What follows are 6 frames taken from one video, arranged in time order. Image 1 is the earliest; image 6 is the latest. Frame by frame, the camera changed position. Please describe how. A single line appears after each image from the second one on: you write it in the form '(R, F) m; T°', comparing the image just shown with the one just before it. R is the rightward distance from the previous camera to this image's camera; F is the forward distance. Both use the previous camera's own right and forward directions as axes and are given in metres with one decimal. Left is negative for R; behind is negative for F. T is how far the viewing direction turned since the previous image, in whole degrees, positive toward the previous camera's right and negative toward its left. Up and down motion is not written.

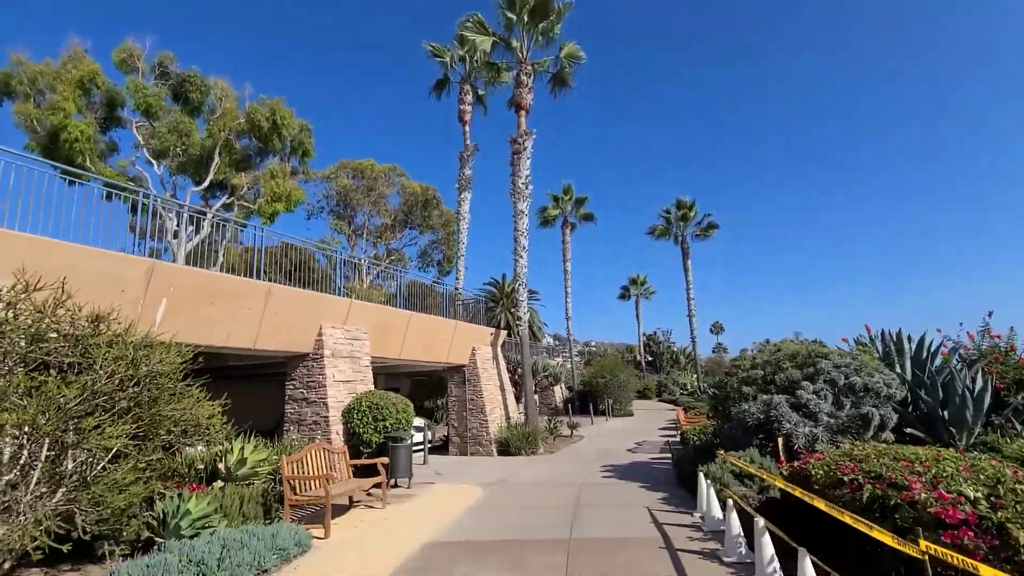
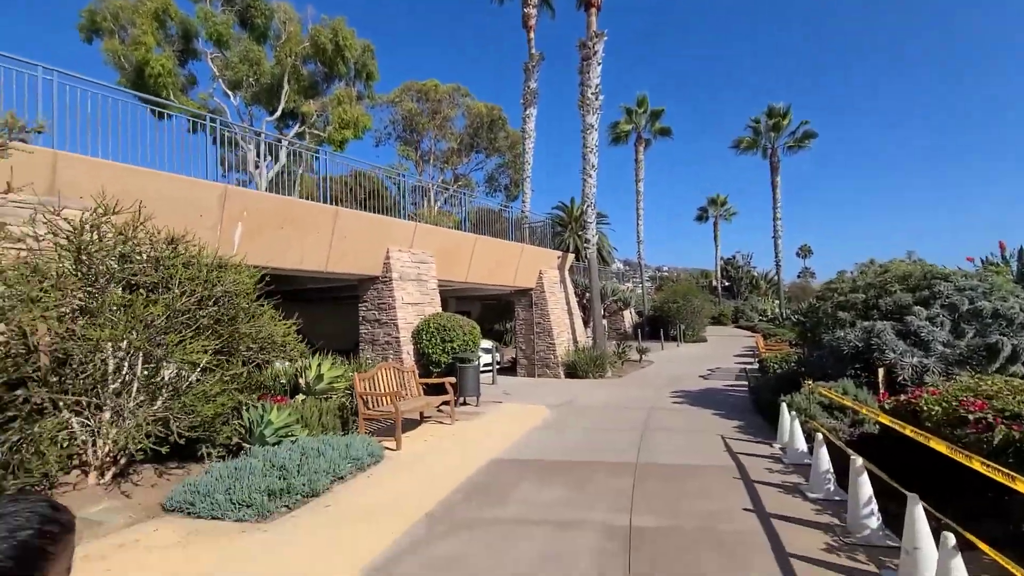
(0.0, +0.4) m; -8°
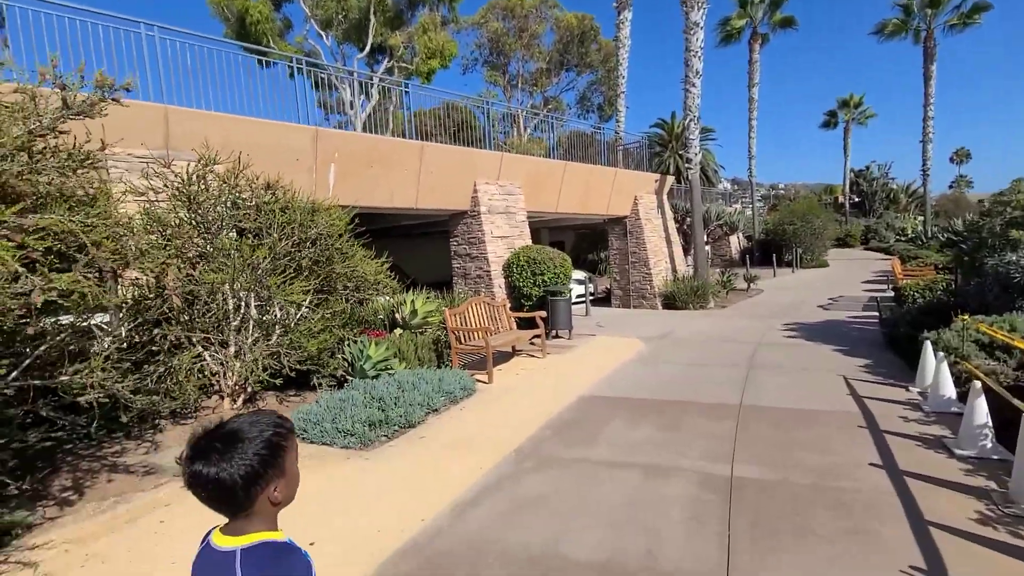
(+0.1, +0.3) m; -11°
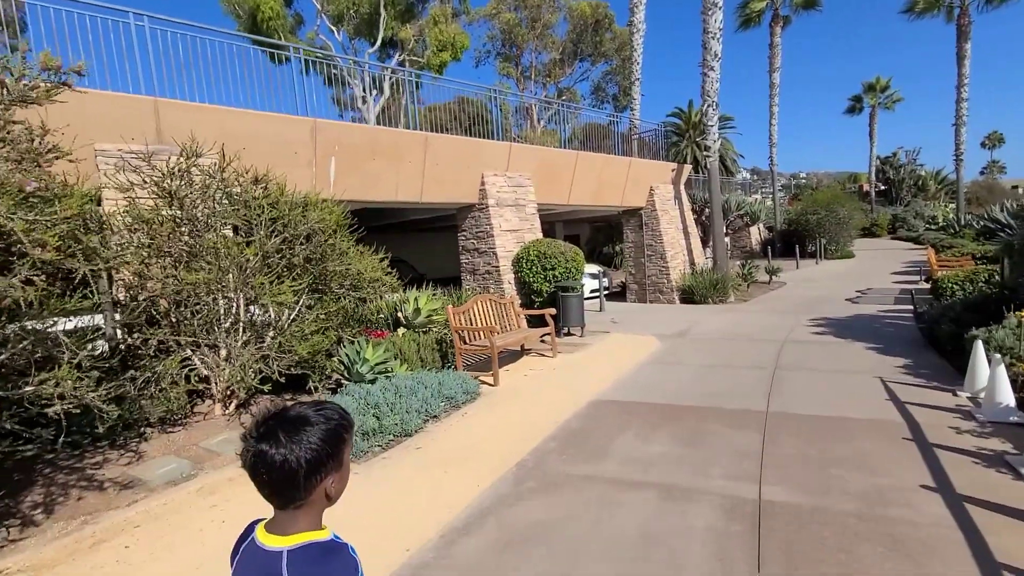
(+0.1, +0.4) m; -2°
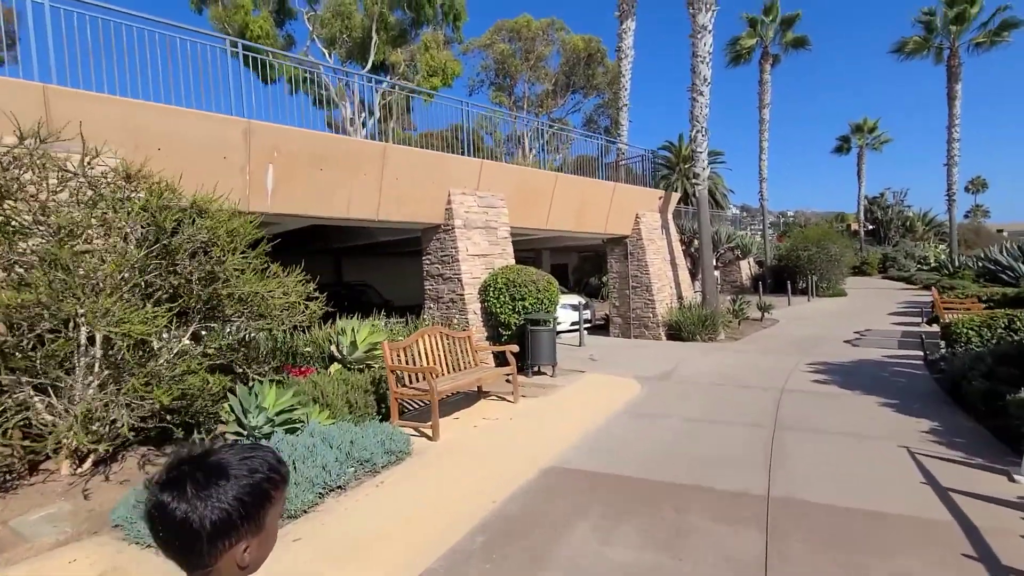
(+0.5, +1.2) m; +1°
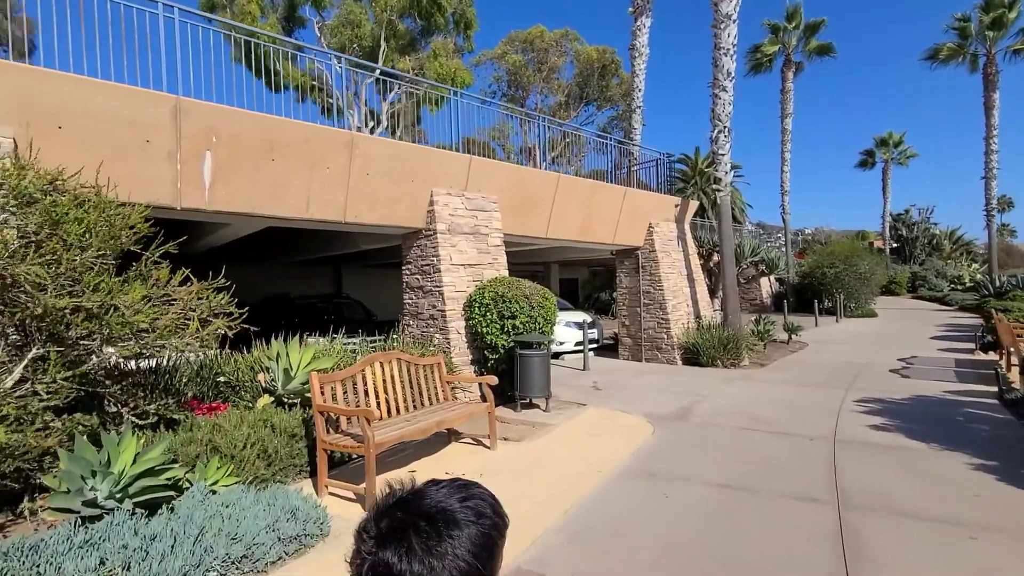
(+0.4, +1.5) m; -1°
